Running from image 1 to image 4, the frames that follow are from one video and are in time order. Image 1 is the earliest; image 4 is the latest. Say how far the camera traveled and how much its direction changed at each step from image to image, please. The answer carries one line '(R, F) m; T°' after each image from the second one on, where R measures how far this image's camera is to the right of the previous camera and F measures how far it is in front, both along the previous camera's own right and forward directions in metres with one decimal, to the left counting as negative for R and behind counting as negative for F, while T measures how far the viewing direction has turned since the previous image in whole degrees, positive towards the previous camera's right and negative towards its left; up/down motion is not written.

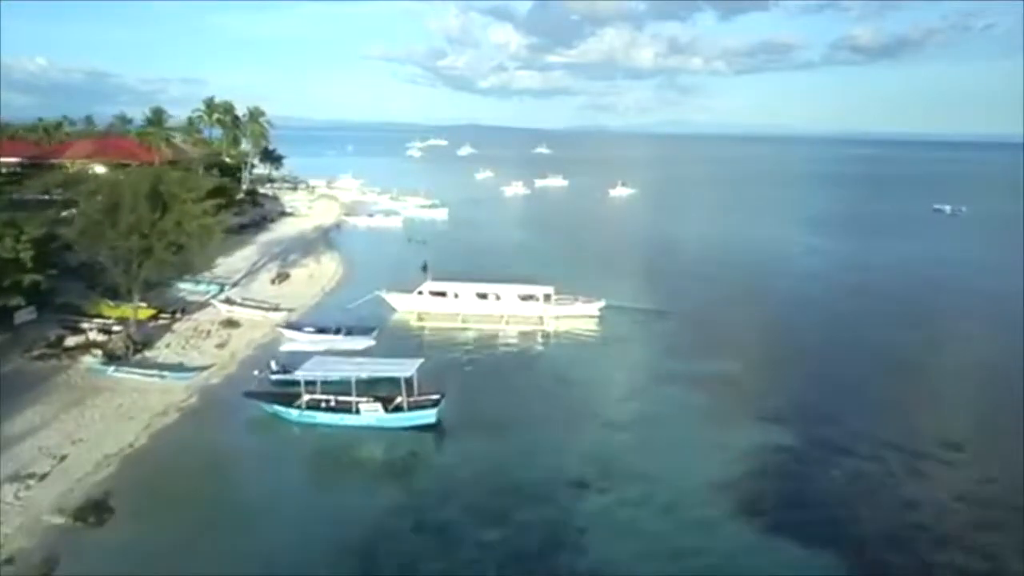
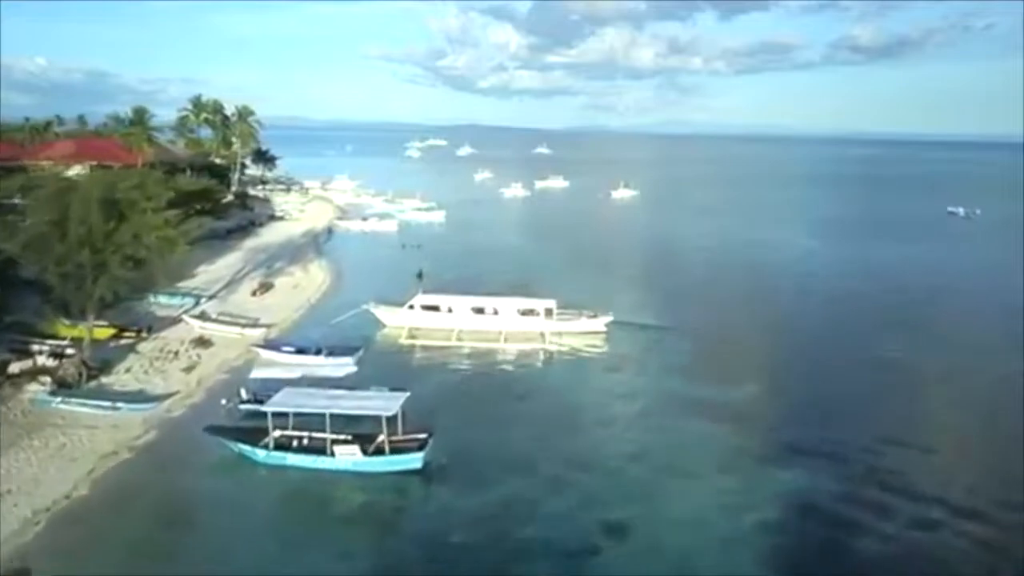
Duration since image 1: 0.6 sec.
(0.0, +3.3) m; 0°
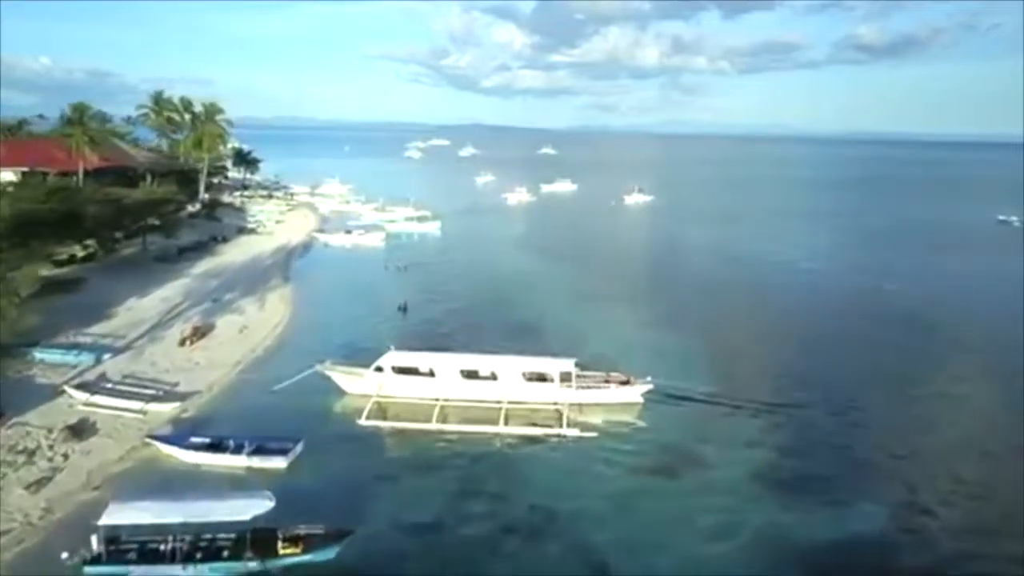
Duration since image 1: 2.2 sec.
(0.0, +9.9) m; 0°
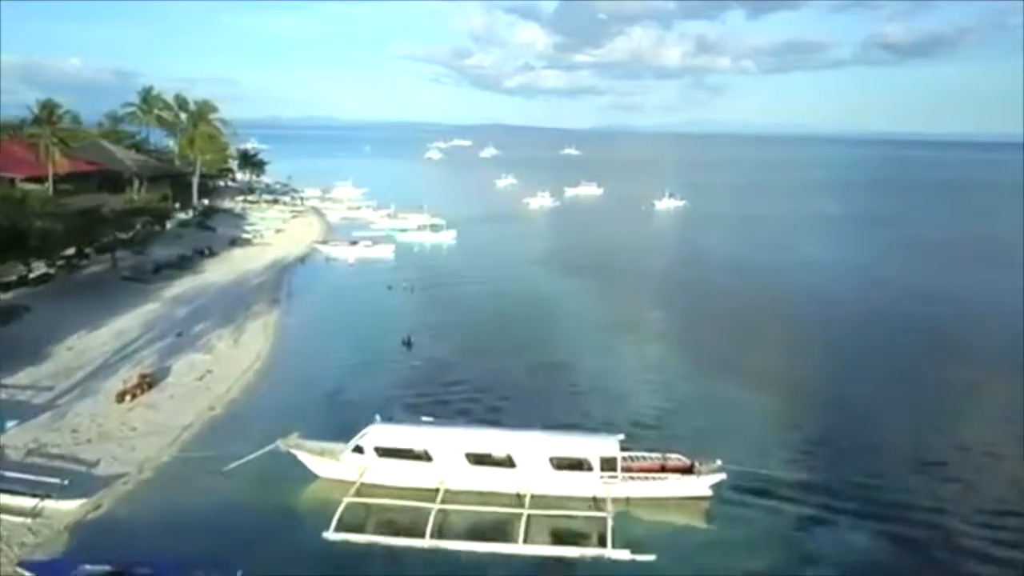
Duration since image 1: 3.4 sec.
(-0.1, +7.2) m; -2°
